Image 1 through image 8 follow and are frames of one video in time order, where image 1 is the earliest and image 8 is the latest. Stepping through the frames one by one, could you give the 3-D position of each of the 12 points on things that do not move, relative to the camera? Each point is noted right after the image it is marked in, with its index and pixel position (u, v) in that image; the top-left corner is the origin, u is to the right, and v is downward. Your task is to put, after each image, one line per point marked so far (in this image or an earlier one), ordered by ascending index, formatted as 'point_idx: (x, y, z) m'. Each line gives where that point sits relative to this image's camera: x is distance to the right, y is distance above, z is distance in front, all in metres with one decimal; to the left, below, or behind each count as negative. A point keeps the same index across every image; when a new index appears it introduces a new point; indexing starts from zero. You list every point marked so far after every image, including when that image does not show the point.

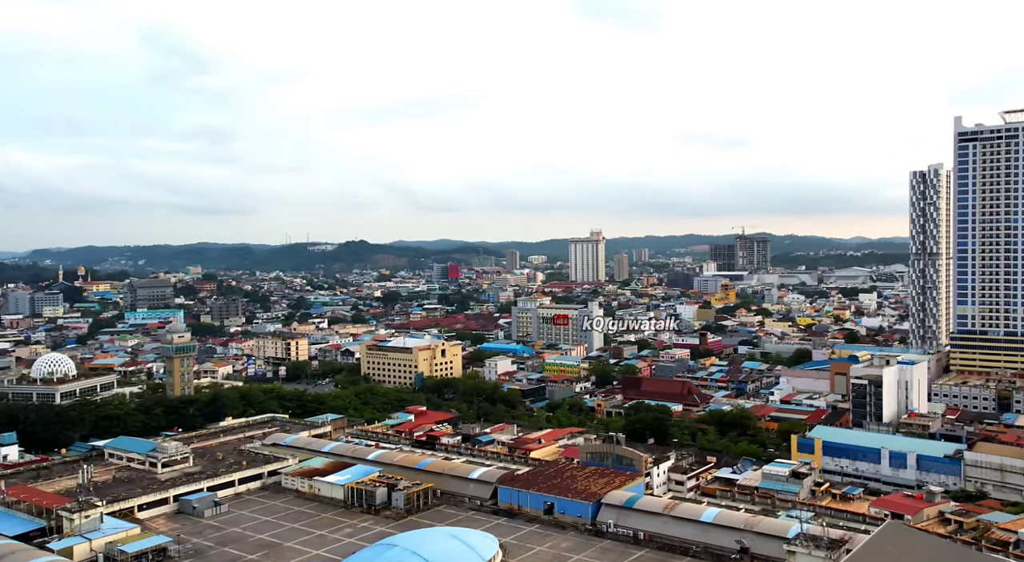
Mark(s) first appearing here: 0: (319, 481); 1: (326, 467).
0: (-3.9, -4.0, +17.8) m
1: (-3.9, -3.9, +18.7) m
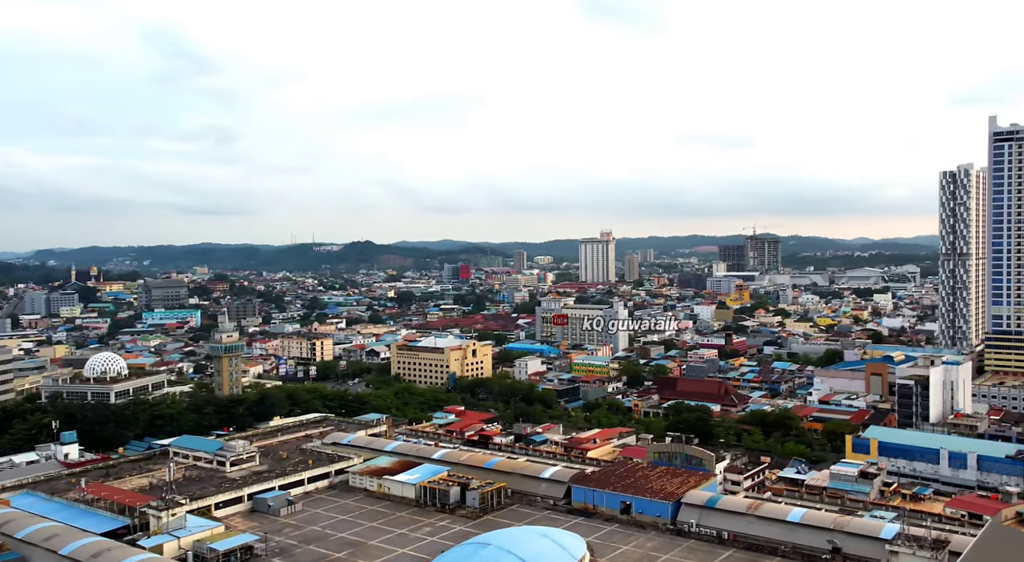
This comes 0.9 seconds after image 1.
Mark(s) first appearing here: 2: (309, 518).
0: (-2.5, -4.0, +17.7) m
1: (-2.5, -3.9, +18.7) m
2: (-3.7, -4.4, +16.3) m
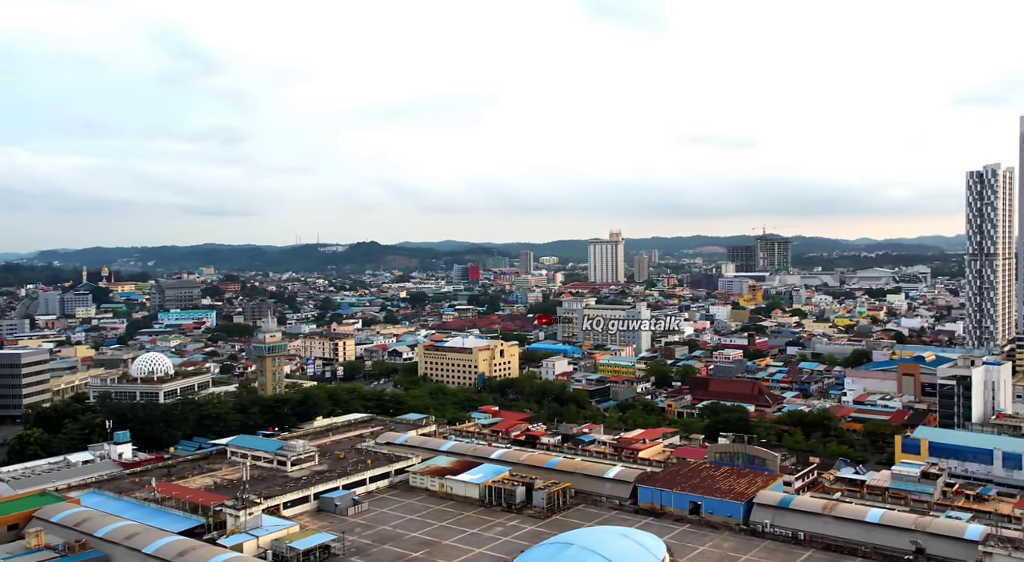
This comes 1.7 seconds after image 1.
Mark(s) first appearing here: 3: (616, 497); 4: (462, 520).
0: (-1.2, -4.0, +17.7) m
1: (-1.2, -3.9, +18.6) m
2: (-2.5, -4.3, +16.2) m
3: (+2.0, -4.2, +17.0) m
4: (-0.9, -4.3, +16.0) m
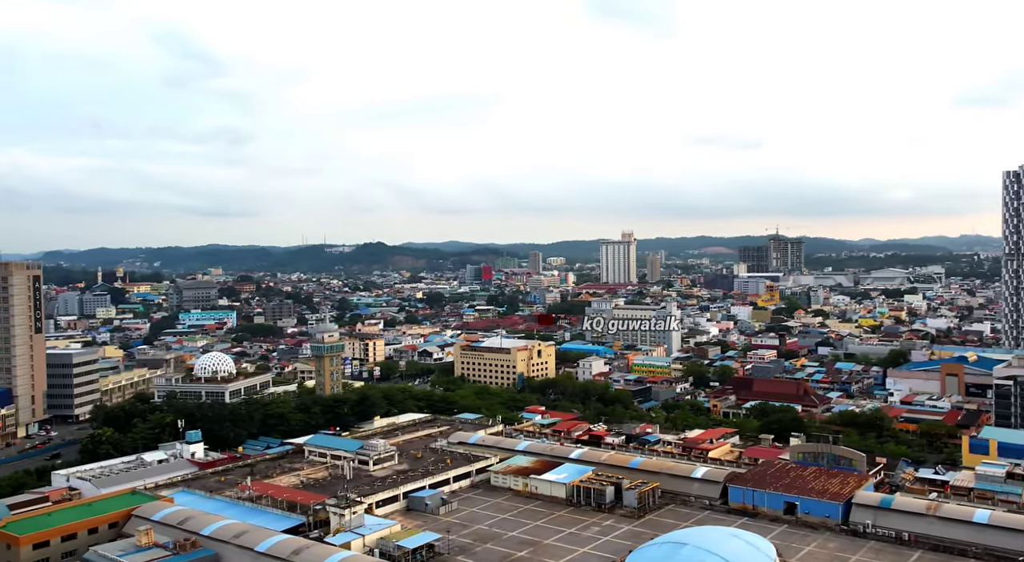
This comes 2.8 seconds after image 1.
0: (+0.5, -4.0, +17.7) m
1: (+0.5, -3.9, +18.6) m
2: (-0.8, -4.3, +16.2) m
3: (+3.7, -4.1, +16.9) m
4: (+0.8, -4.3, +16.0) m
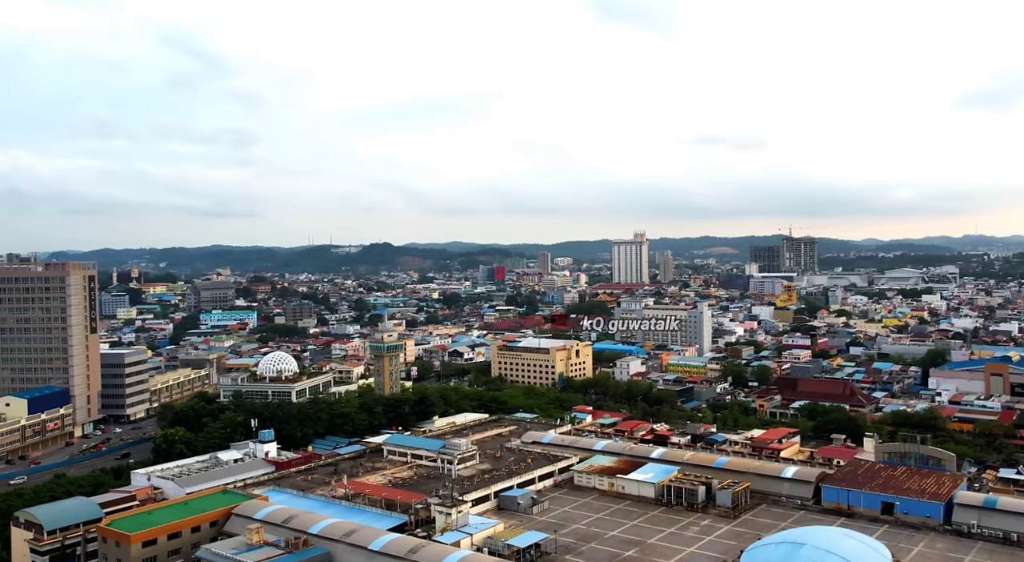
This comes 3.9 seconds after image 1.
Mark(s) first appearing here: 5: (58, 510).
0: (+2.2, -3.9, +17.6) m
1: (+2.2, -3.9, +18.5) m
2: (+1.0, -4.3, +16.2) m
3: (+5.4, -4.1, +16.8) m
4: (+2.5, -4.3, +15.9) m
5: (-8.6, -4.3, +16.7) m
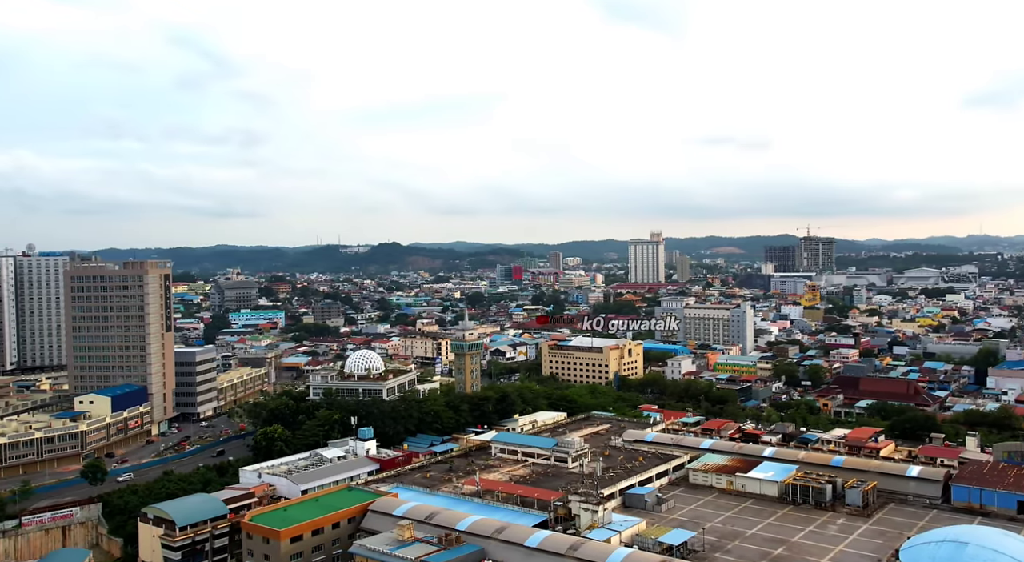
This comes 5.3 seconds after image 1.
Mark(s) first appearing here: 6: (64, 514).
0: (+4.6, -3.9, +17.5) m
1: (+4.6, -3.8, +18.5) m
2: (+3.3, -4.3, +16.1) m
3: (+7.8, -4.1, +16.7) m
4: (+4.9, -4.2, +15.8) m
5: (-6.2, -4.3, +16.7) m
6: (-9.1, -4.7, +18.0) m
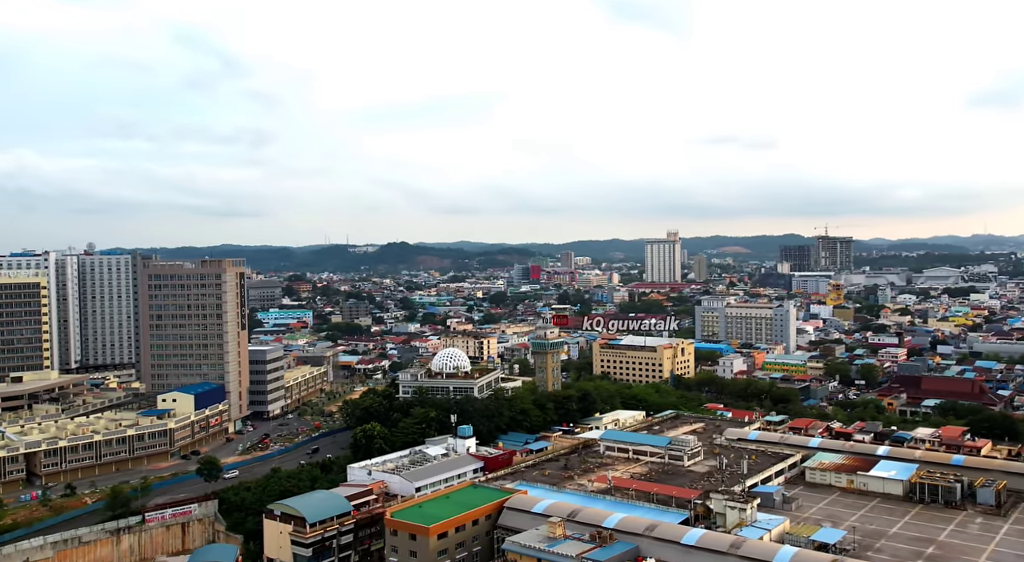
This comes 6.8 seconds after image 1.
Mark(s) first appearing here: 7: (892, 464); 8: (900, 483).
0: (+7.0, -3.8, +17.4) m
1: (+7.1, -3.8, +18.4) m
2: (+5.7, -4.2, +16.0) m
3: (+10.2, -4.0, +16.6) m
4: (+7.3, -4.2, +15.7) m
5: (-3.8, -4.2, +16.8) m
6: (-6.7, -4.7, +18.1) m
7: (+7.8, -3.7, +18.0) m
8: (+7.5, -3.9, +17.0) m
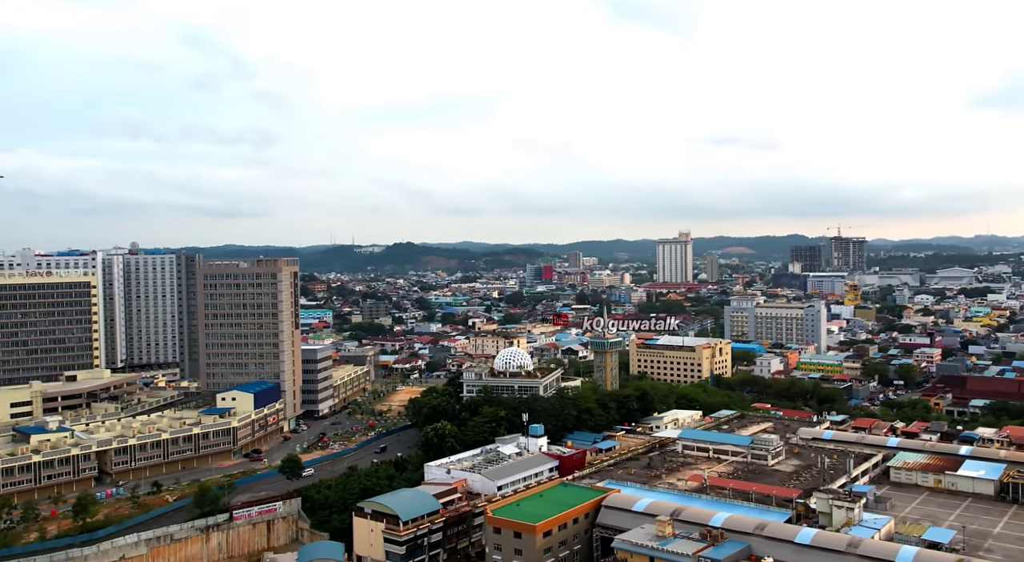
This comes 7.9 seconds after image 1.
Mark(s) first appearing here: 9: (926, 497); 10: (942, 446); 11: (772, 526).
0: (+8.8, -3.8, +17.3) m
1: (+8.8, -3.7, +18.3) m
2: (+7.4, -4.2, +15.9) m
3: (+11.9, -4.0, +16.5) m
4: (+9.0, -4.2, +15.6) m
5: (-2.1, -4.2, +16.8) m
6: (-5.0, -4.7, +18.1) m
7: (+9.5, -3.7, +17.9) m
8: (+9.3, -3.9, +17.0) m
9: (+8.1, -4.2, +17.1) m
10: (+9.6, -3.6, +19.5) m
11: (+4.0, -3.8, +13.6) m
